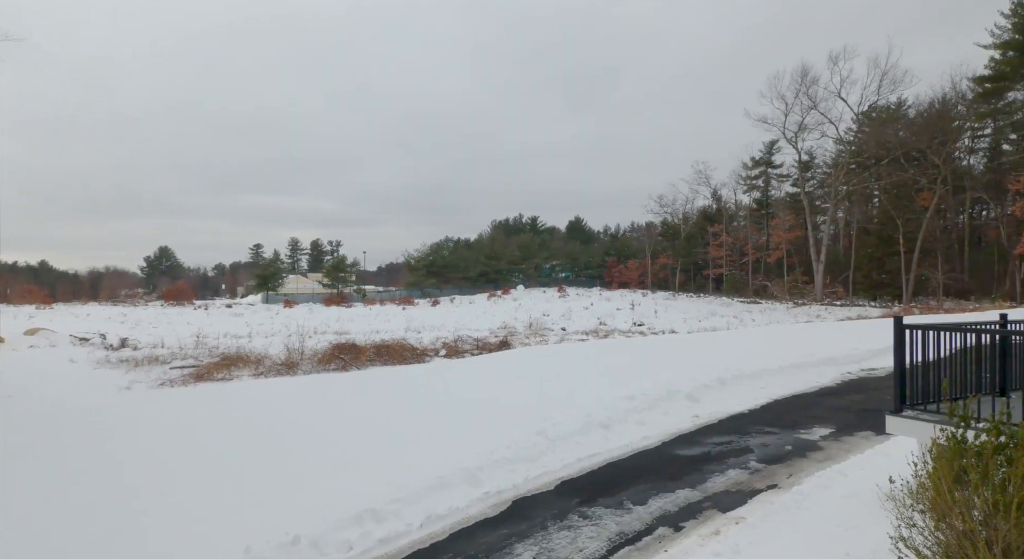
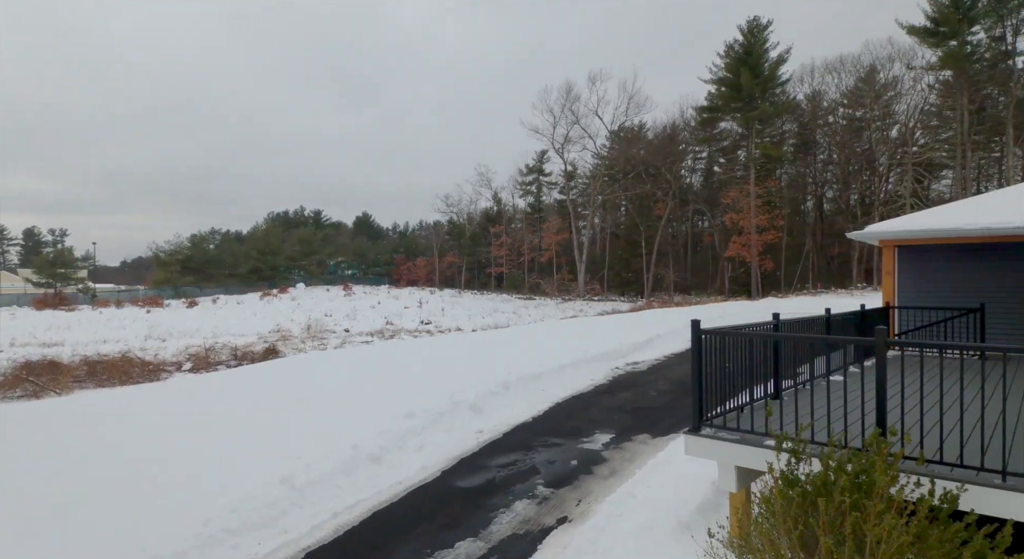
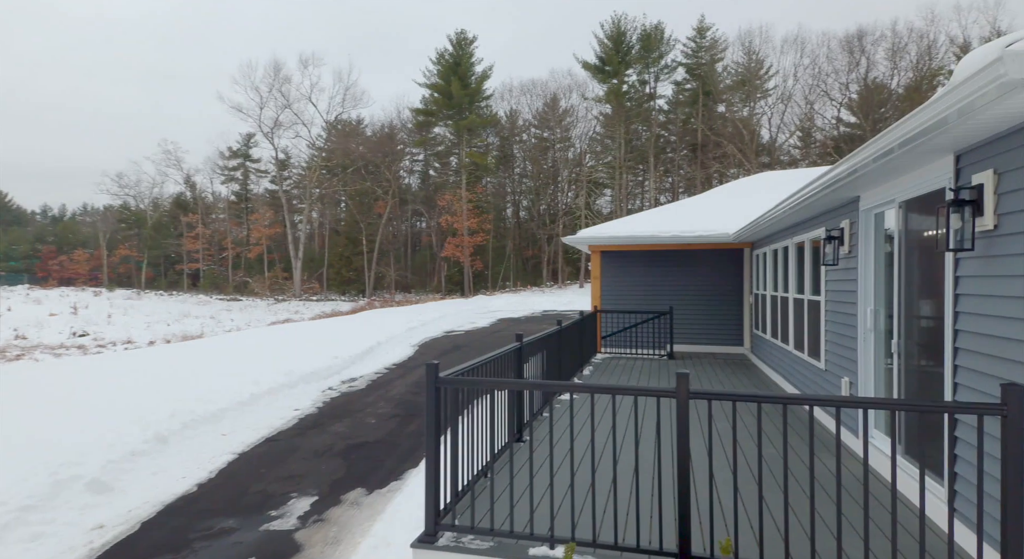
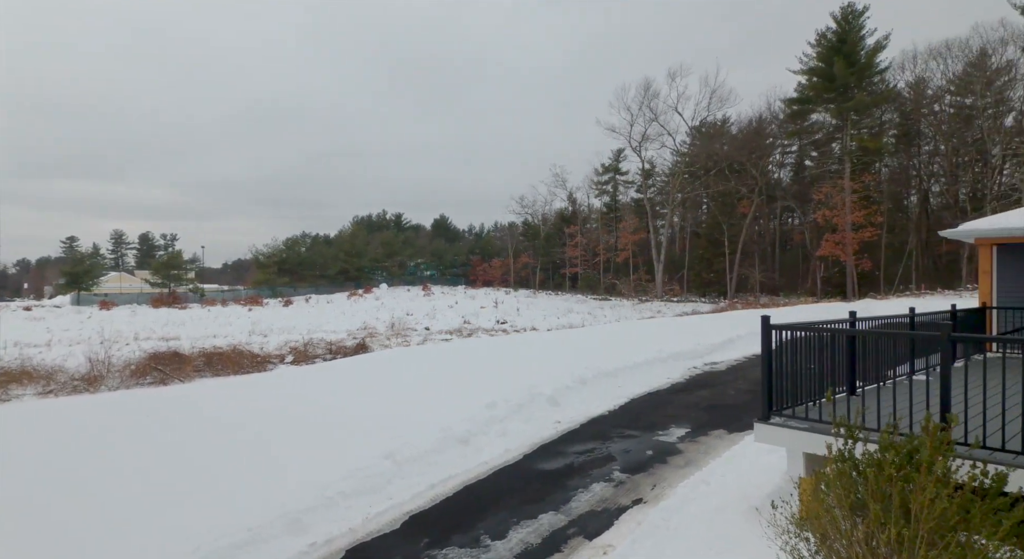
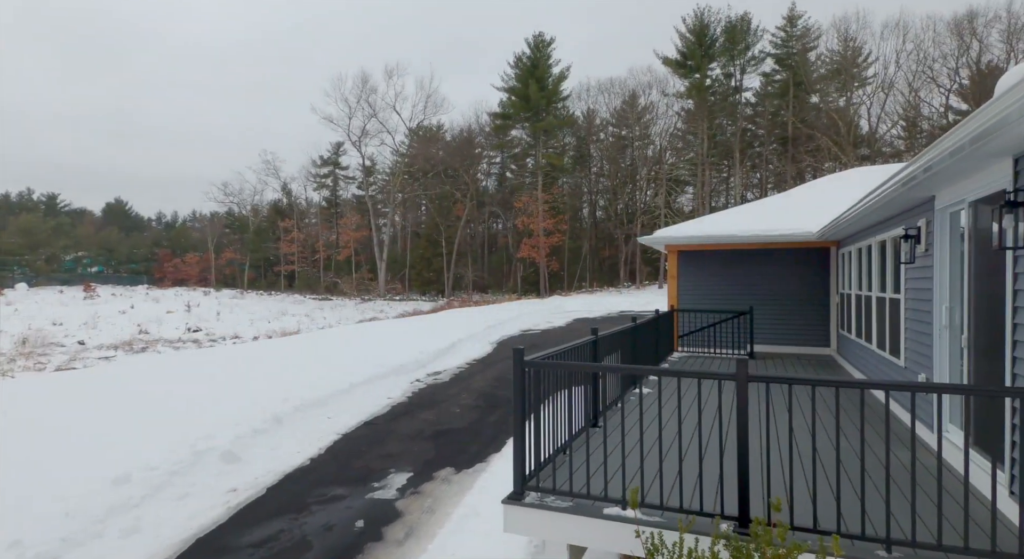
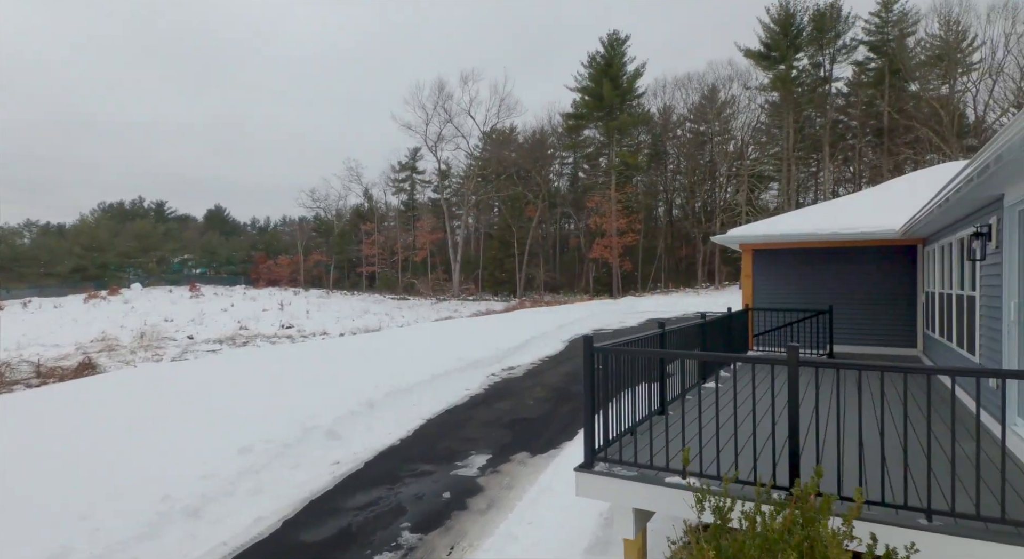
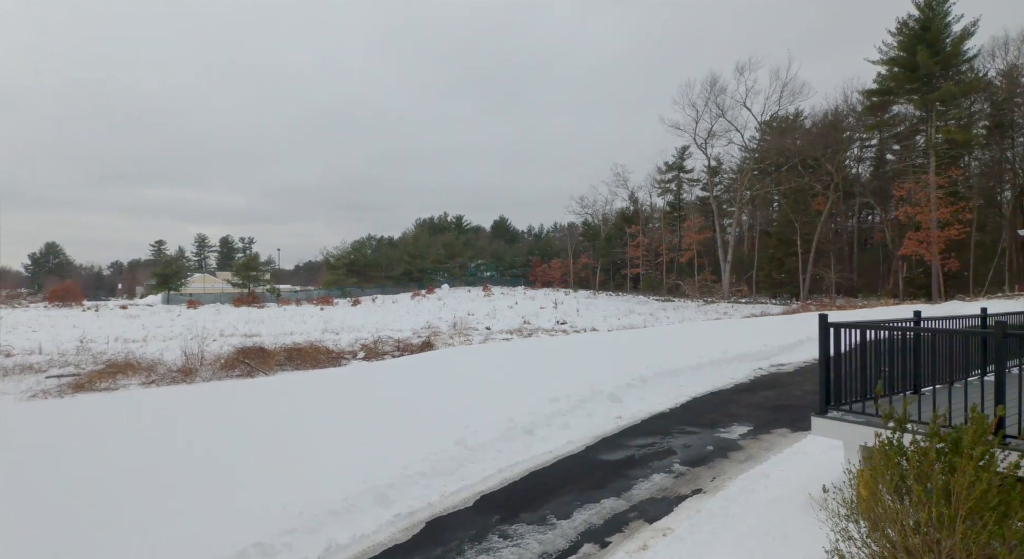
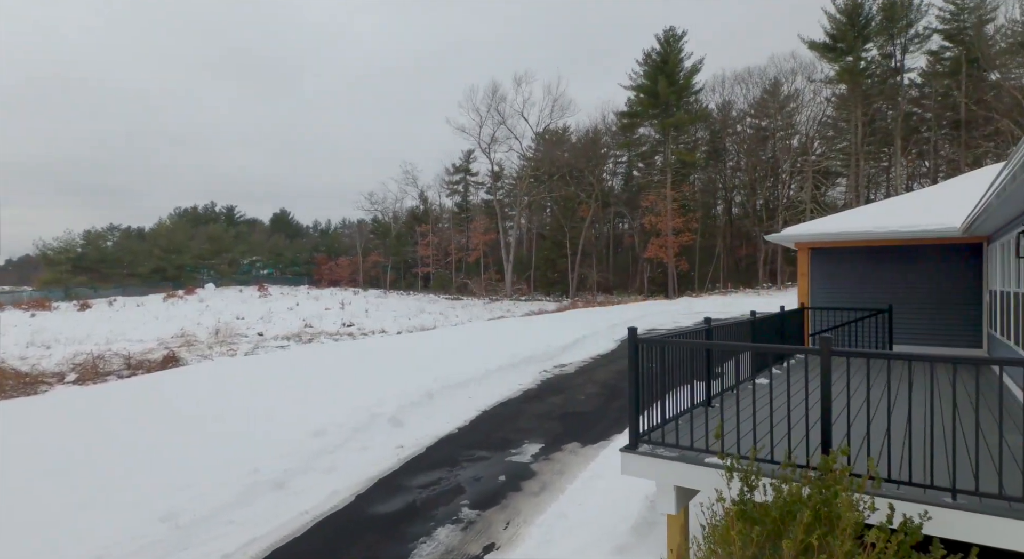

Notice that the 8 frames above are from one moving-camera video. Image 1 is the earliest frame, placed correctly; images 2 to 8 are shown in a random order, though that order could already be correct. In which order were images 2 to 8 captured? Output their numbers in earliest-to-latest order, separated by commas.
7, 4, 2, 8, 6, 5, 3
